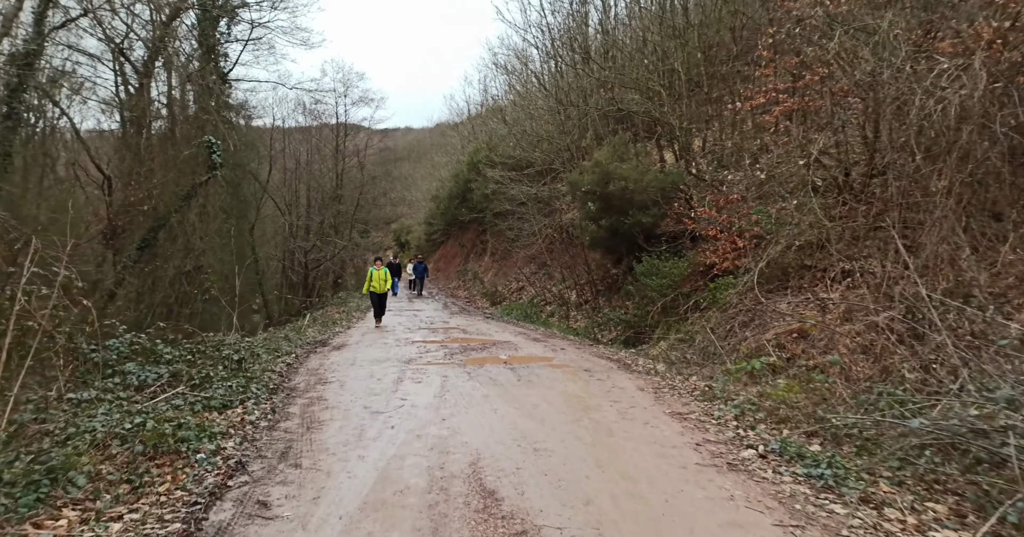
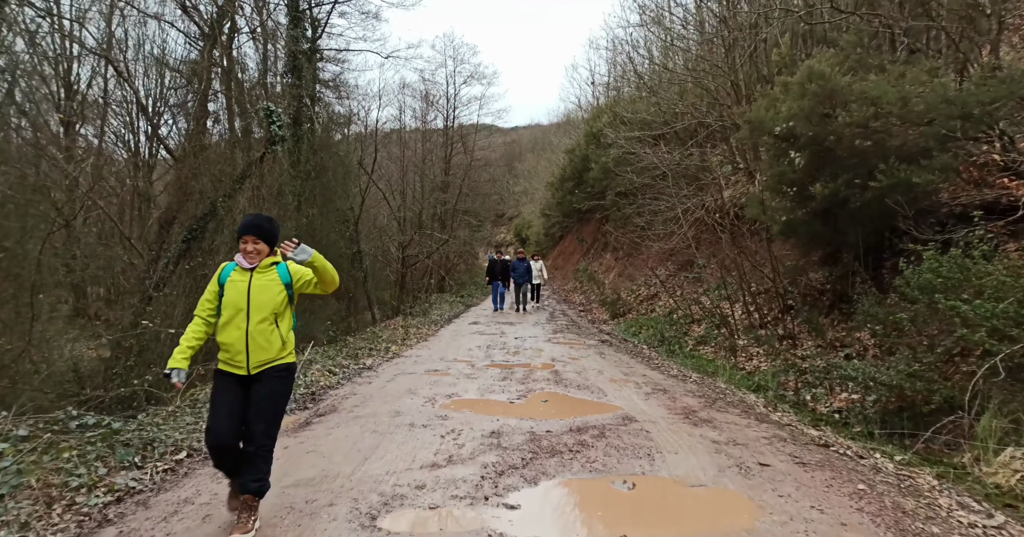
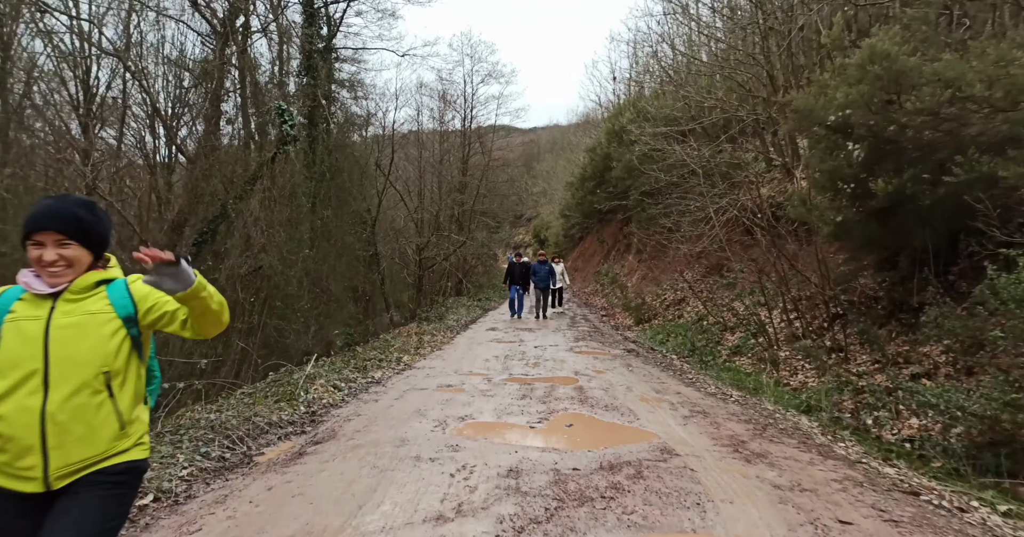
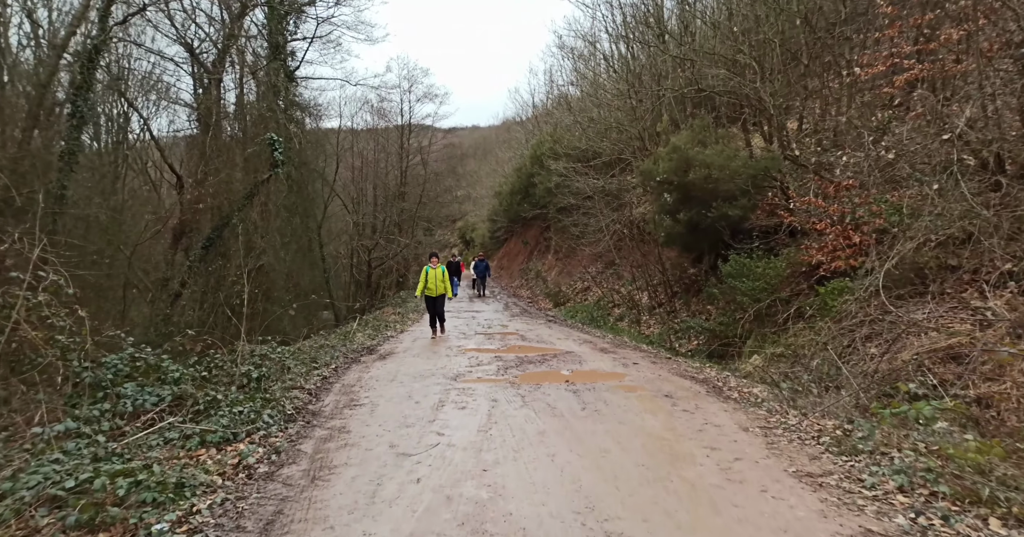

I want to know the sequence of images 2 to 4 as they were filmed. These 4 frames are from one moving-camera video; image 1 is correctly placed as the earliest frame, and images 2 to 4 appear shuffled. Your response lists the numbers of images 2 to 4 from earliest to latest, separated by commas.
4, 2, 3
